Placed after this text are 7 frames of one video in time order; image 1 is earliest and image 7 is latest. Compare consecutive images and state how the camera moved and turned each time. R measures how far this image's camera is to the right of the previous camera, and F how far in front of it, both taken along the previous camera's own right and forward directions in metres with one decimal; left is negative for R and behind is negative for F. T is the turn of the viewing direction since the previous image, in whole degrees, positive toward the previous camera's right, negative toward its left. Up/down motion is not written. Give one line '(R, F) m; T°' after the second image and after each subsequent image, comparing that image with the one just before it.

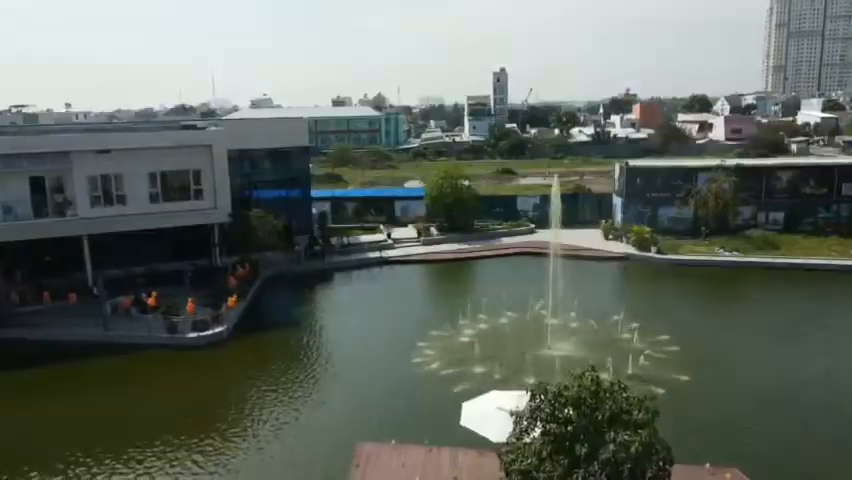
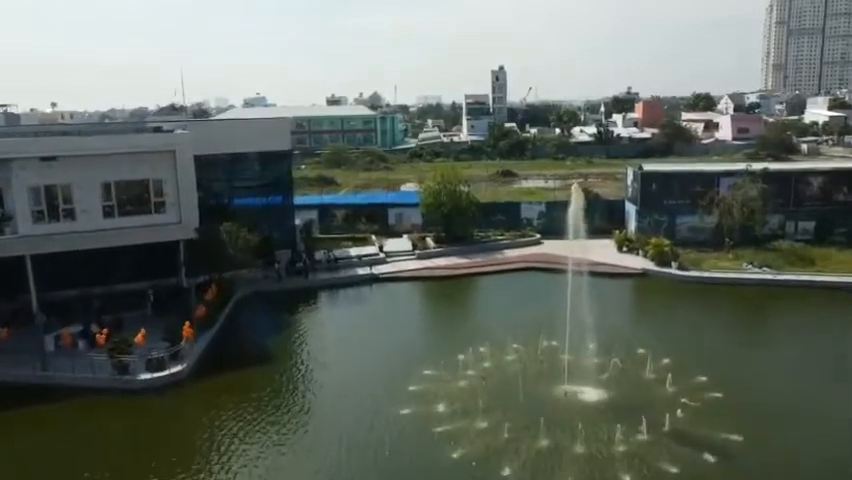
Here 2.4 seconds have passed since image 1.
(+0.1, +2.7) m; 0°
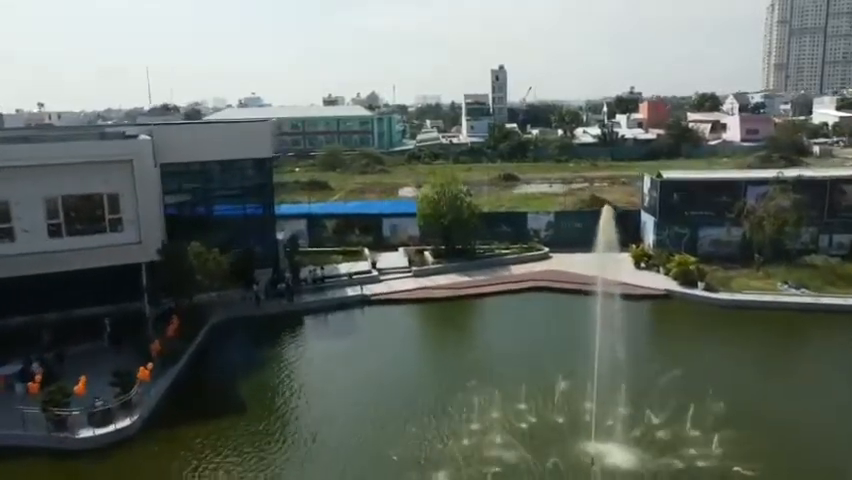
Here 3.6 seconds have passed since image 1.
(0.0, +2.5) m; 0°
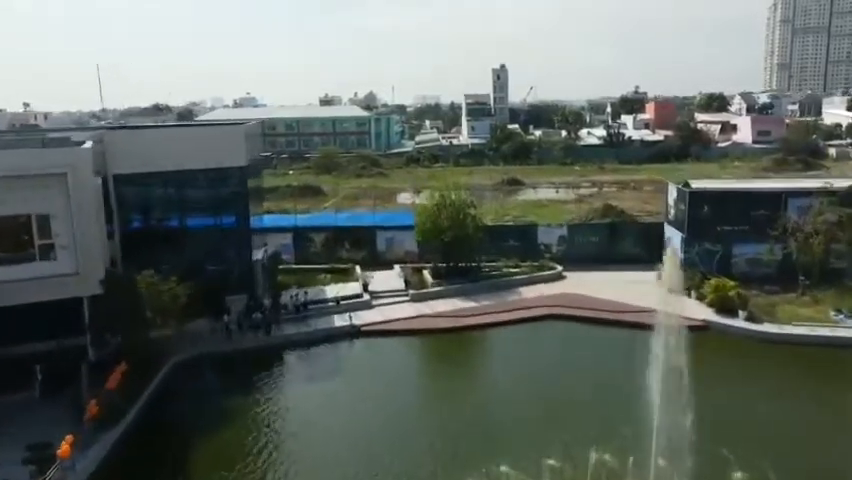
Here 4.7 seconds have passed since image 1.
(0.0, +2.9) m; 0°
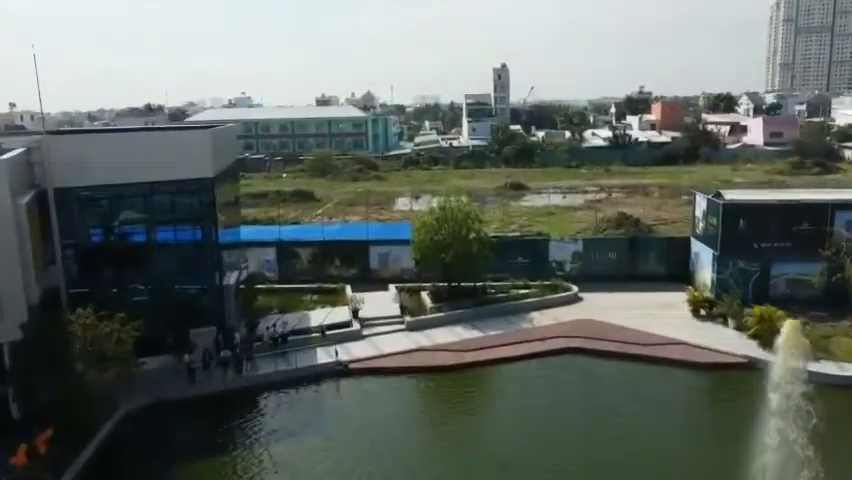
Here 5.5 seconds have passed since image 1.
(0.0, +2.7) m; 0°
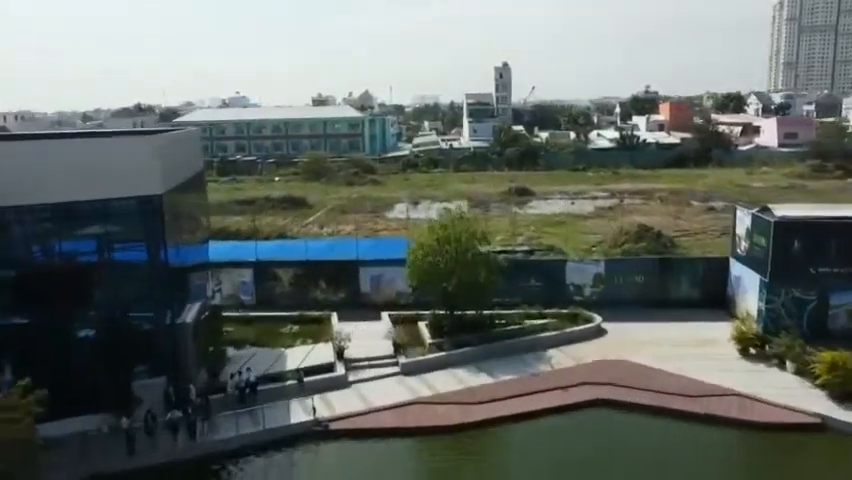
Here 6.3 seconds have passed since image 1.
(0.0, +3.0) m; 0°
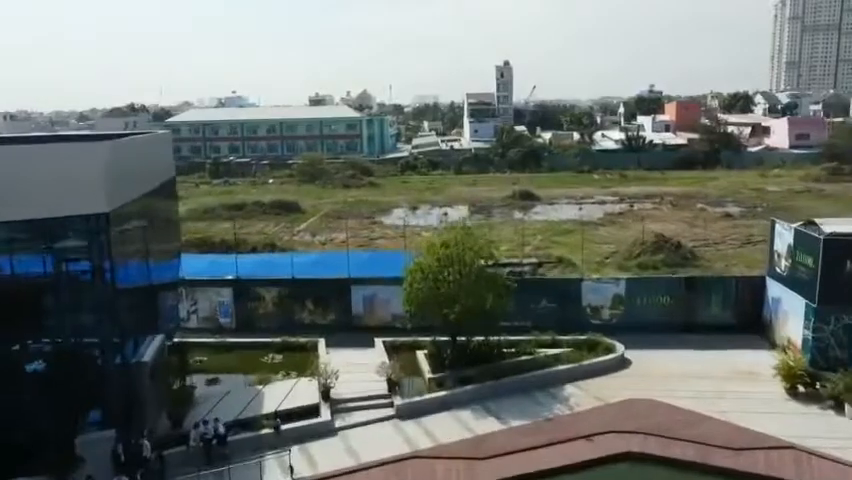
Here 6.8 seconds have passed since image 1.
(0.0, +2.2) m; 0°
